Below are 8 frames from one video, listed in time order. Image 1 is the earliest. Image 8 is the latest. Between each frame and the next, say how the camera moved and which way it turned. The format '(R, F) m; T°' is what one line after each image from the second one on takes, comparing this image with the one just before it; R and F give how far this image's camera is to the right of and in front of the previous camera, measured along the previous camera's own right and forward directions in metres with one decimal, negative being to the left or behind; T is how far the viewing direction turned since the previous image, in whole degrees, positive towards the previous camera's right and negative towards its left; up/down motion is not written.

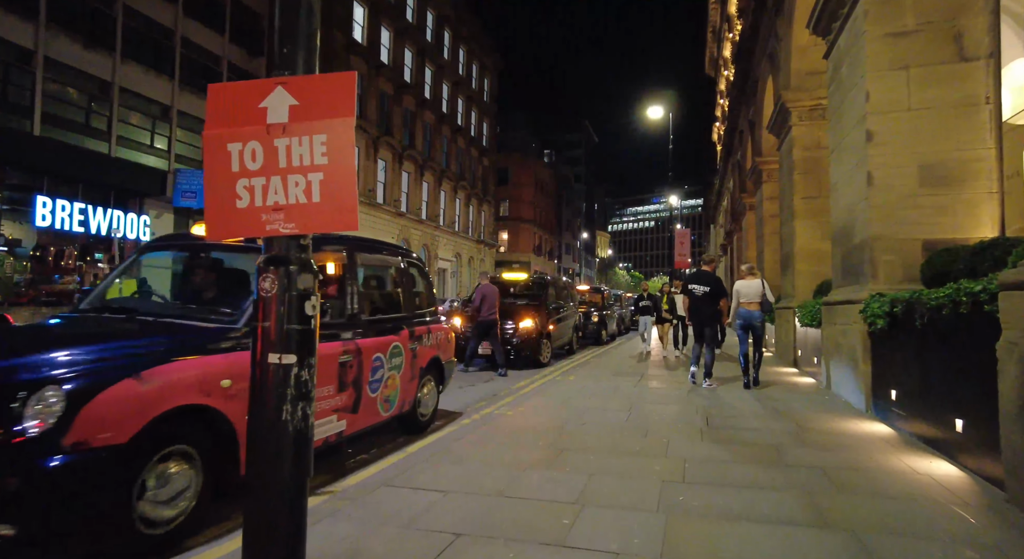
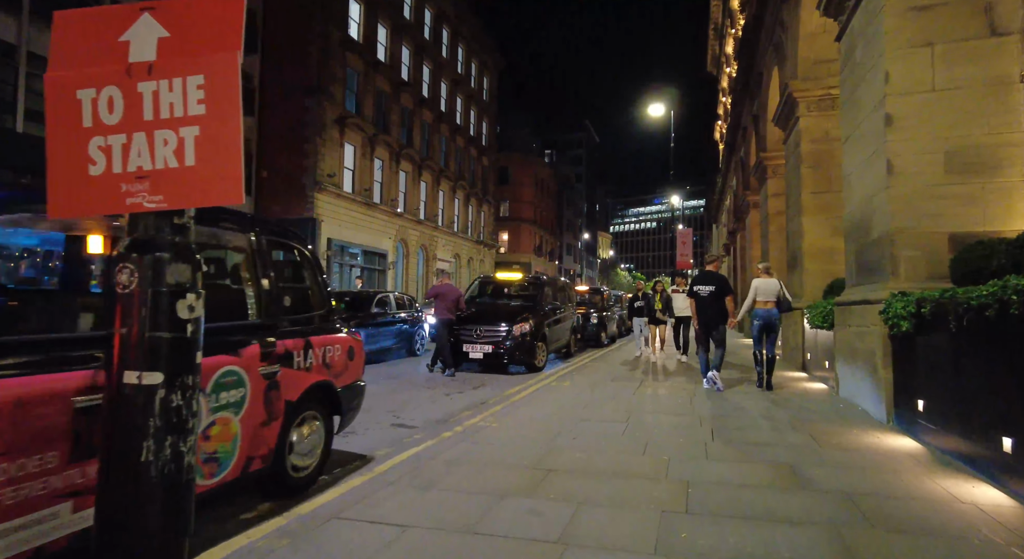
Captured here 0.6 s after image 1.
(+0.2, +0.6) m; 0°
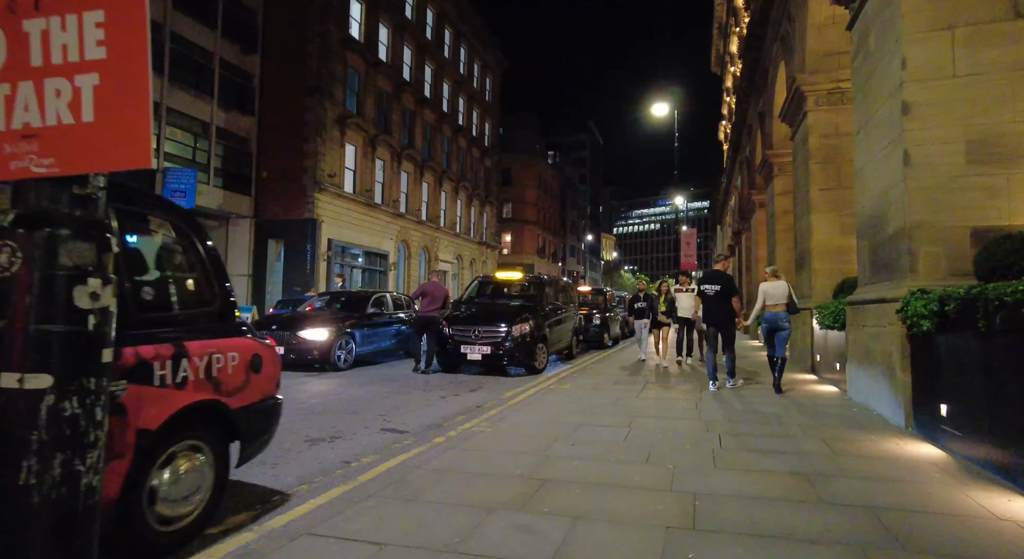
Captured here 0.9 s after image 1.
(+0.1, +0.3) m; 0°
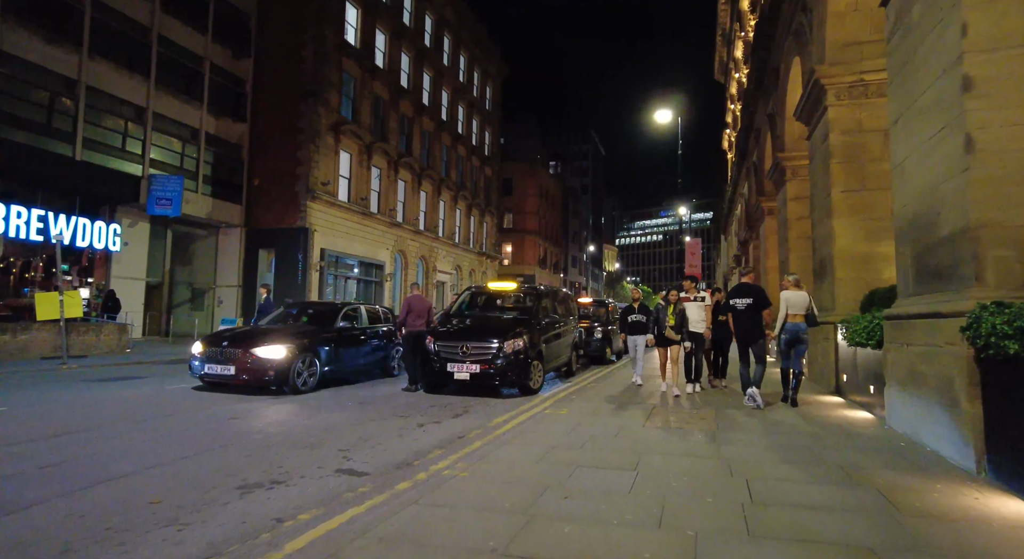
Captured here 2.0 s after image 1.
(+0.2, +1.0) m; 0°
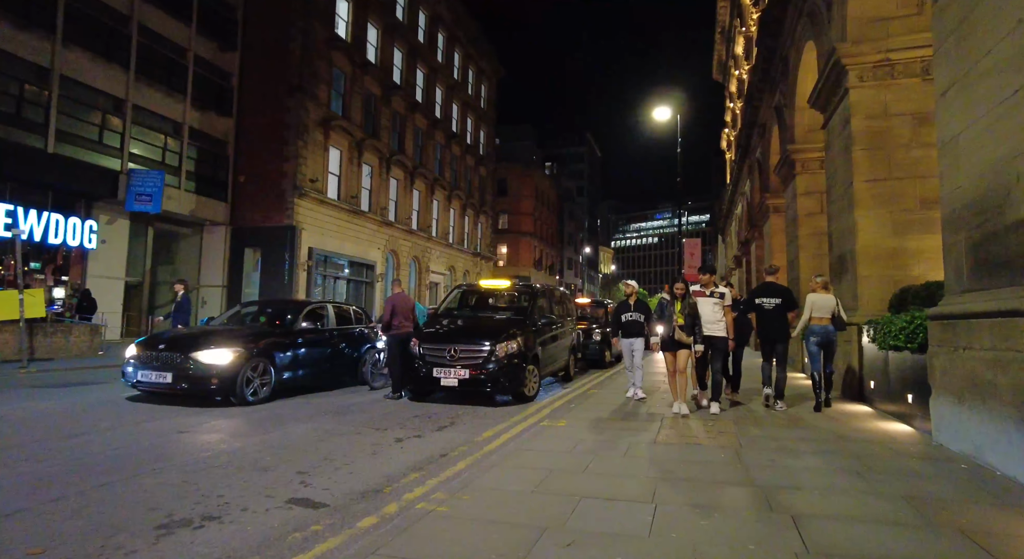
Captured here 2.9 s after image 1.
(0.0, +0.9) m; 0°
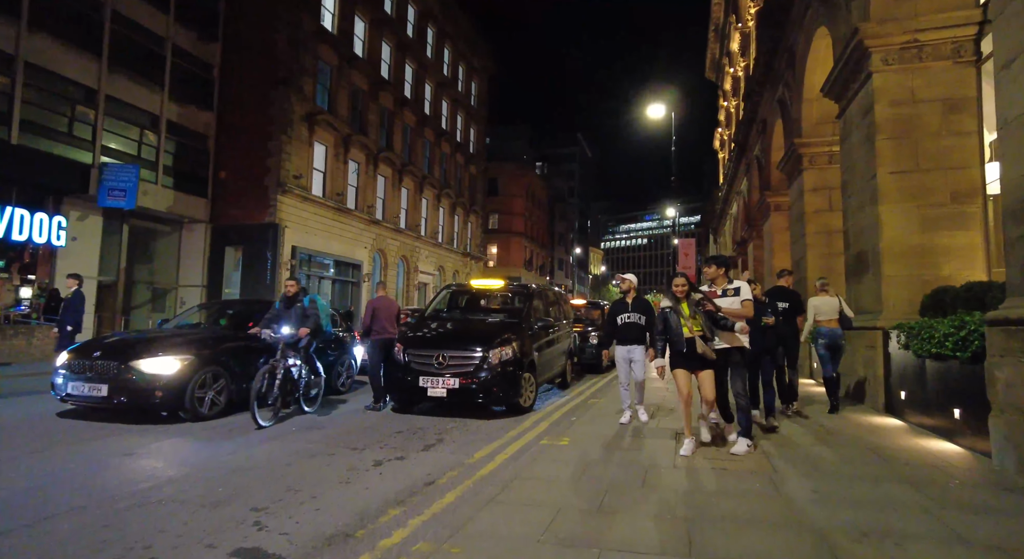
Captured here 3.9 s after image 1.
(-0.1, +0.8) m; +1°
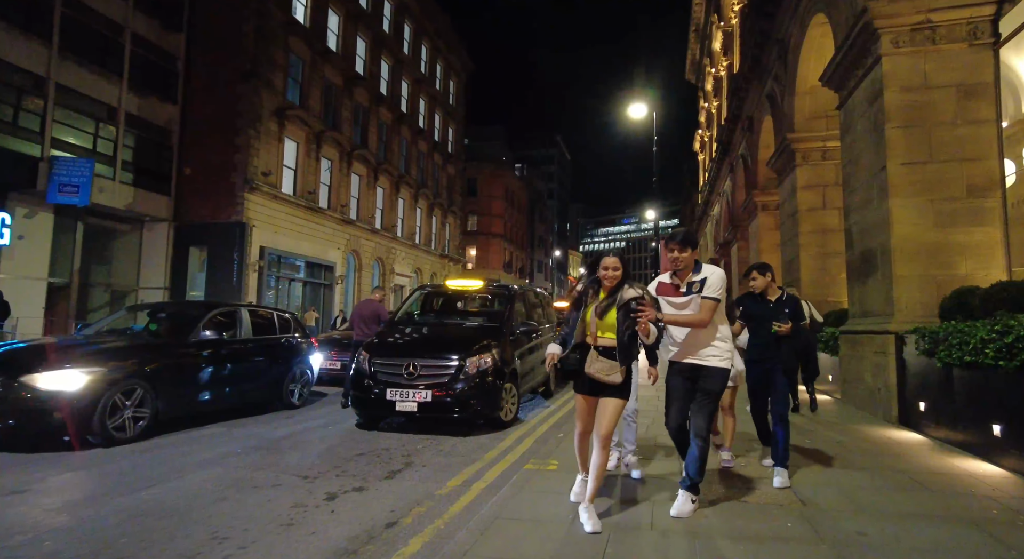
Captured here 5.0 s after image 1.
(0.0, +0.8) m; +2°
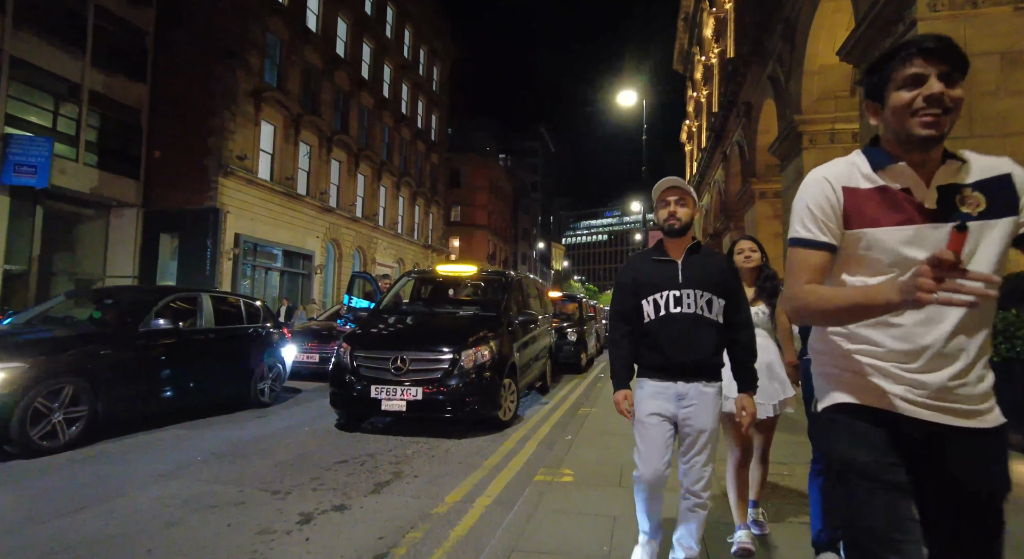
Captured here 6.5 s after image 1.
(-0.2, +0.8) m; +2°
